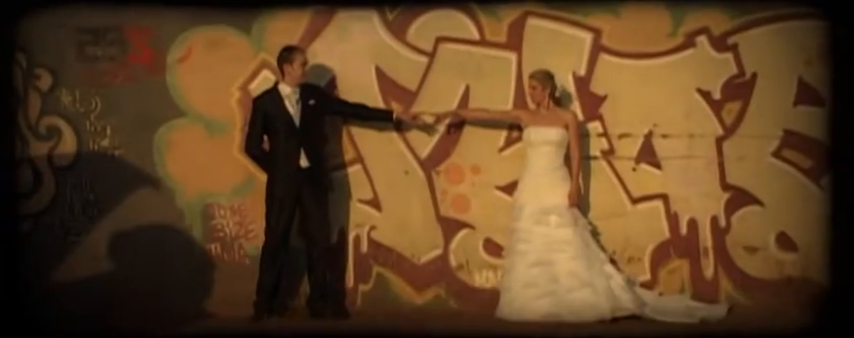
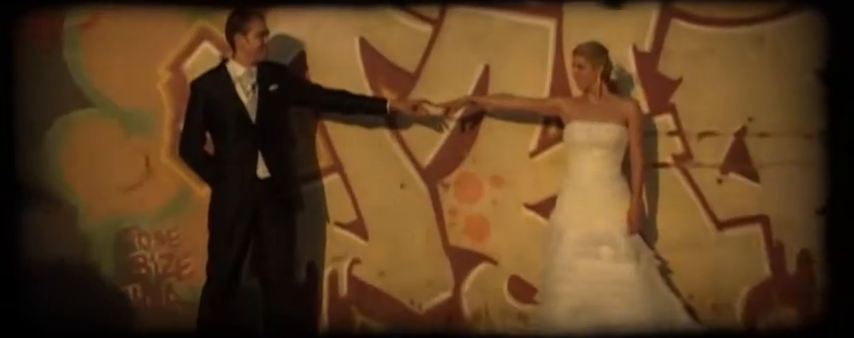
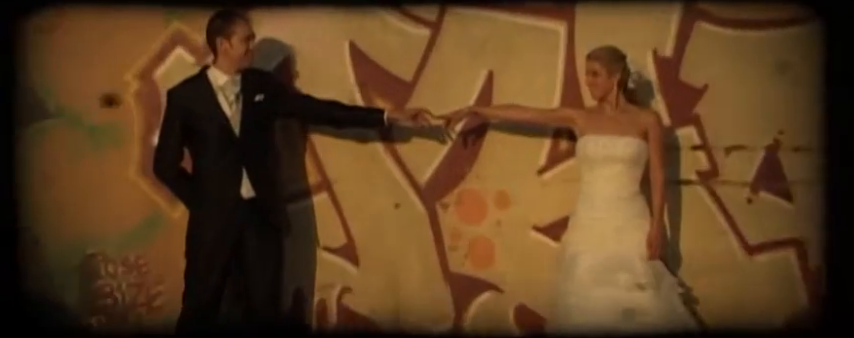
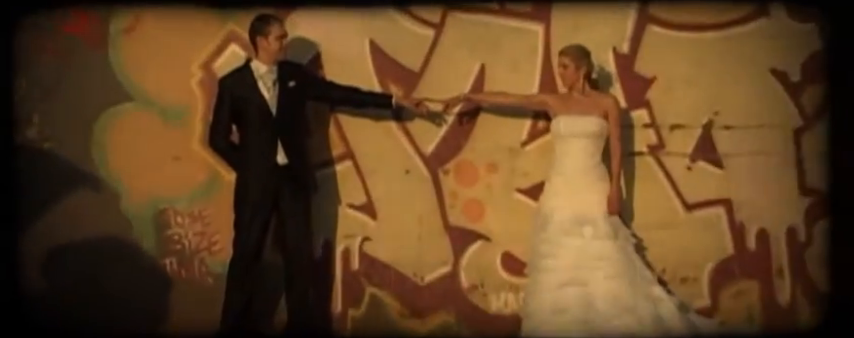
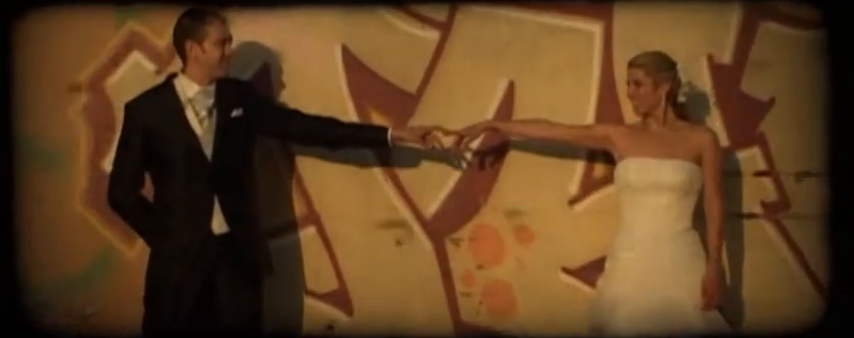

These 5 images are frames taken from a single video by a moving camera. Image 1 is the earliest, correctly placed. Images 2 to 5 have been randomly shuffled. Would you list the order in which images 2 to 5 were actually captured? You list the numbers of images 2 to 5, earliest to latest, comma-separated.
4, 2, 3, 5
